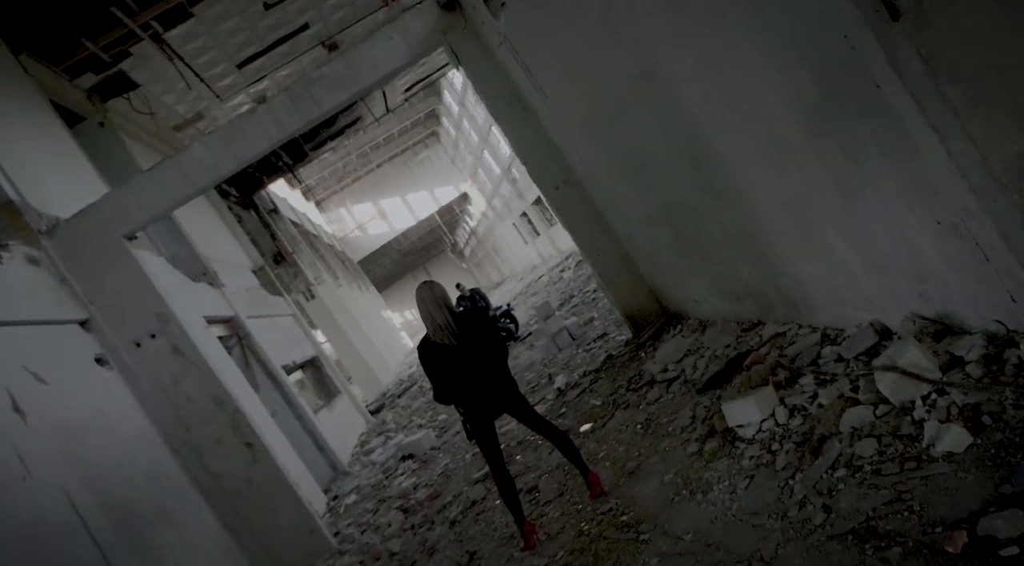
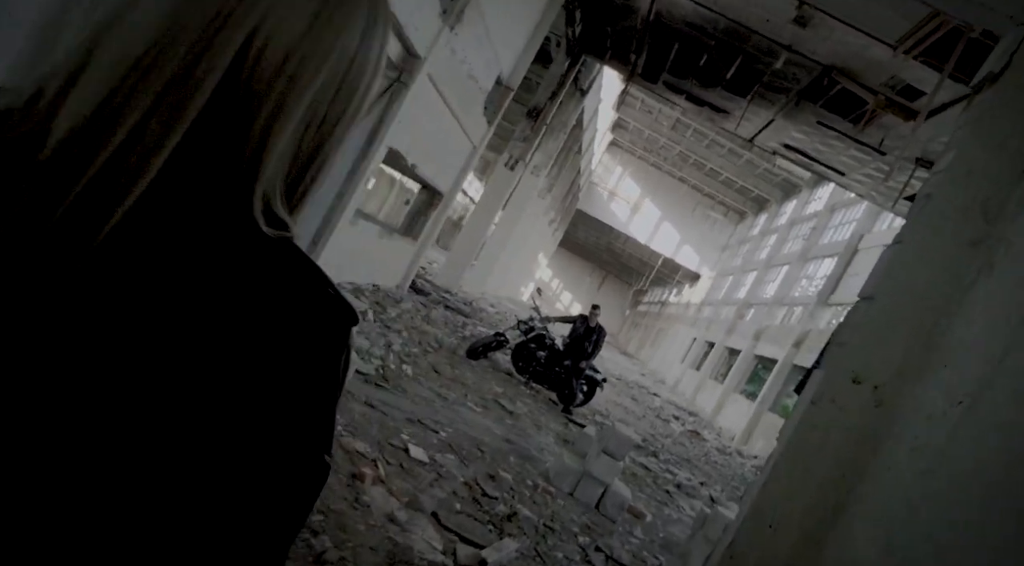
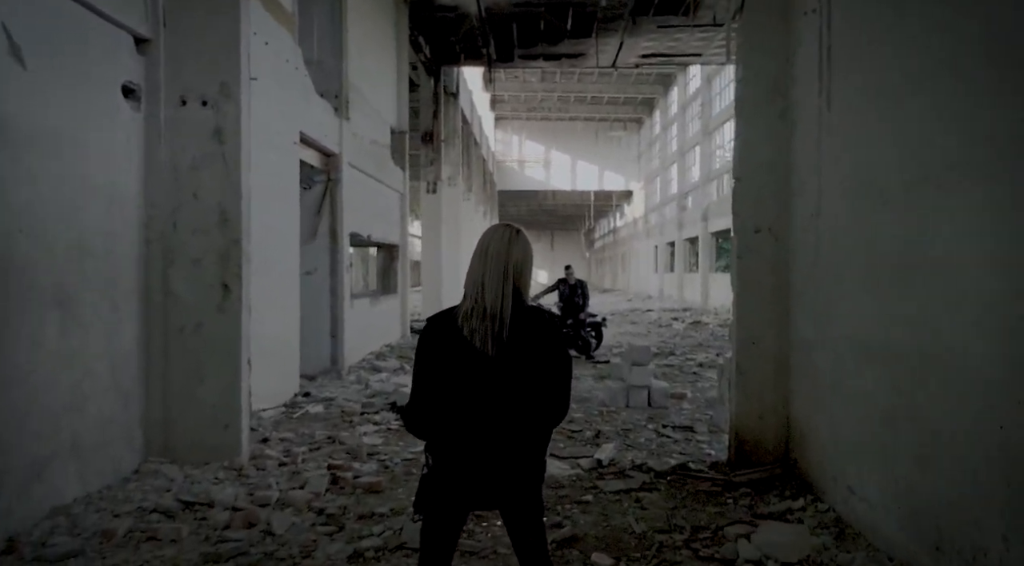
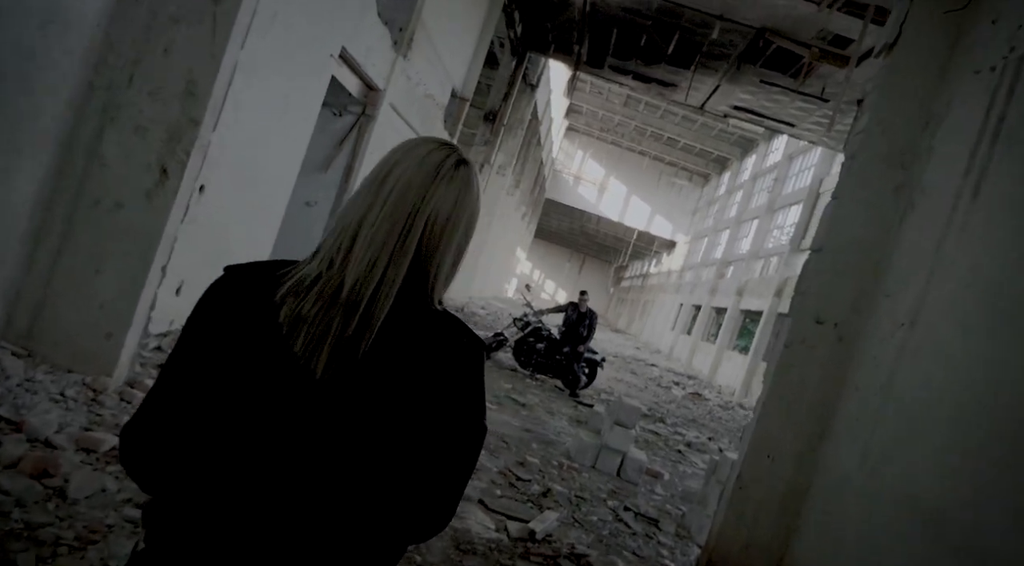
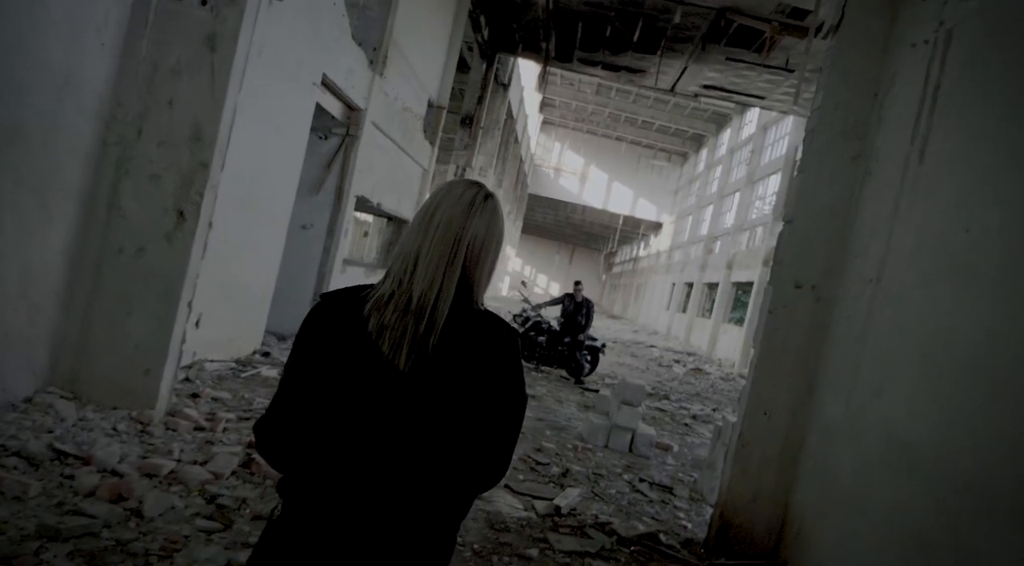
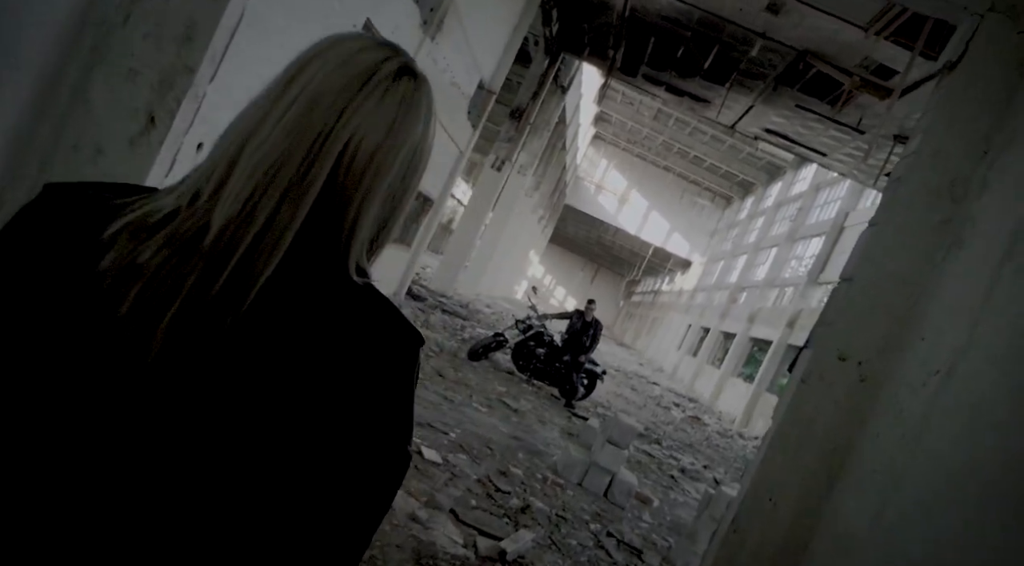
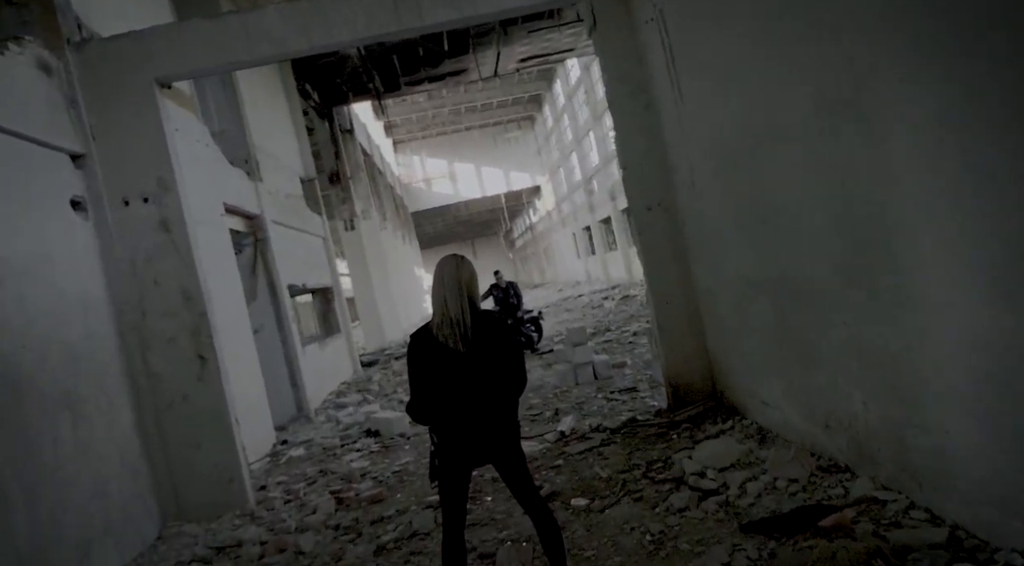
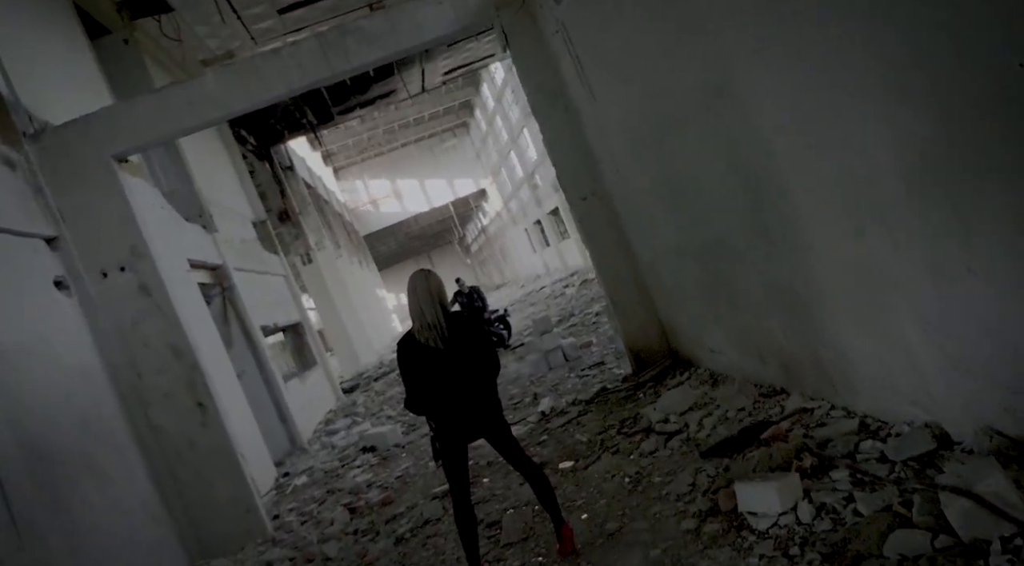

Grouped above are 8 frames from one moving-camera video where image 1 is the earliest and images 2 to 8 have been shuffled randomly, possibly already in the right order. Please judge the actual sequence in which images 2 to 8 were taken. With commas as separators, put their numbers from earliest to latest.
8, 7, 3, 5, 4, 6, 2
